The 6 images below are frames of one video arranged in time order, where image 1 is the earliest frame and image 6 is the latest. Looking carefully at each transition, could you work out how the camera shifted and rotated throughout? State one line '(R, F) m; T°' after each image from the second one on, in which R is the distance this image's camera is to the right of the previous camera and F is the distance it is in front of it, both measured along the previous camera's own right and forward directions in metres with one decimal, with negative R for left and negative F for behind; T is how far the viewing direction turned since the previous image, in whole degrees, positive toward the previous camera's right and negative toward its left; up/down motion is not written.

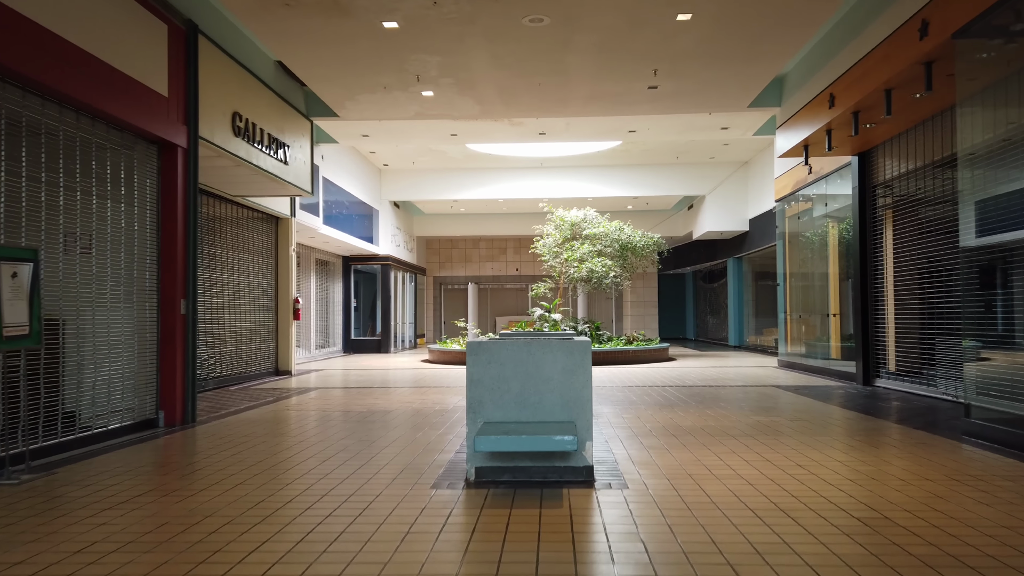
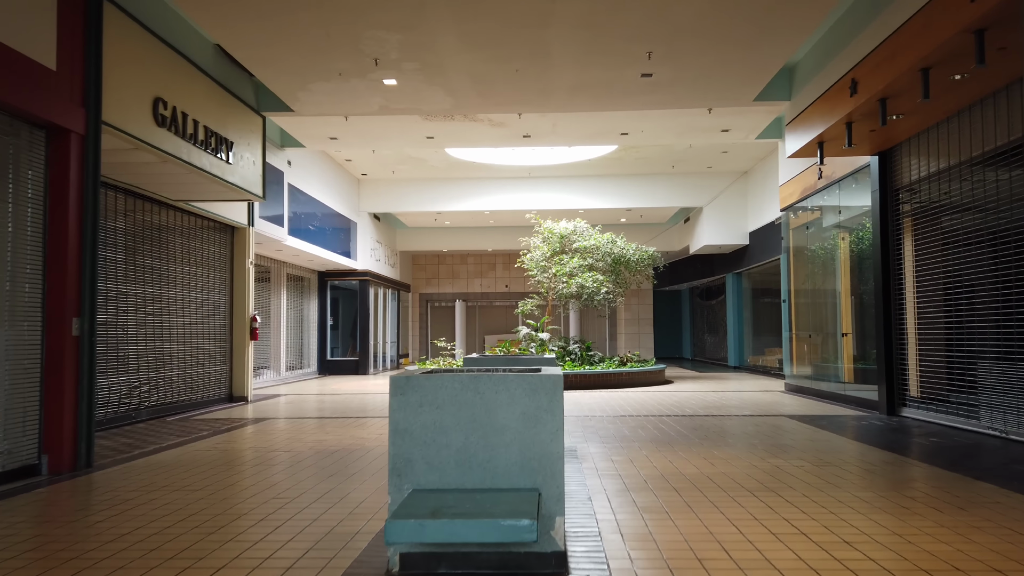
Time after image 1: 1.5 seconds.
(+0.2, +1.1) m; 0°
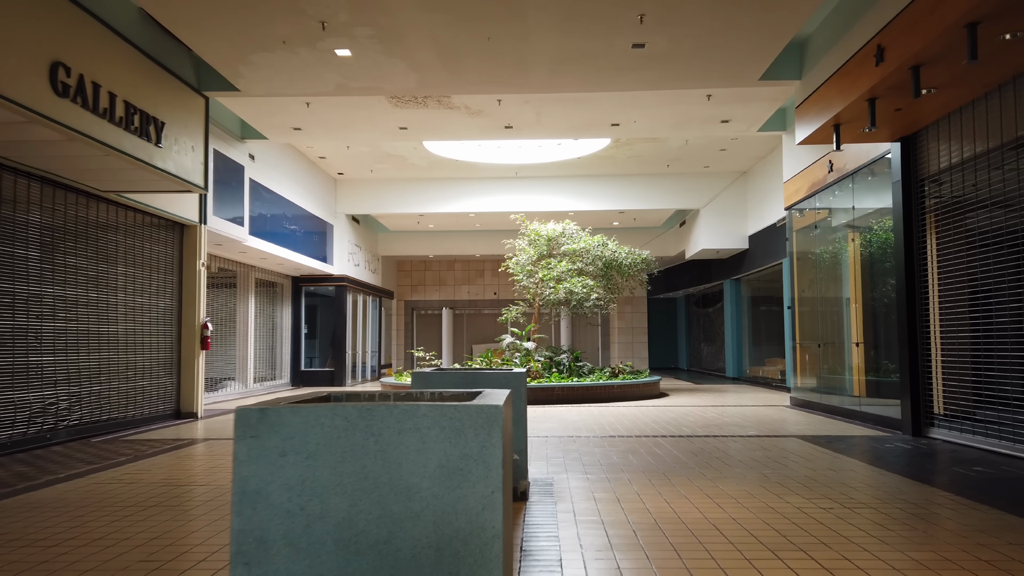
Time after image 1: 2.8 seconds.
(+0.2, +1.0) m; 0°
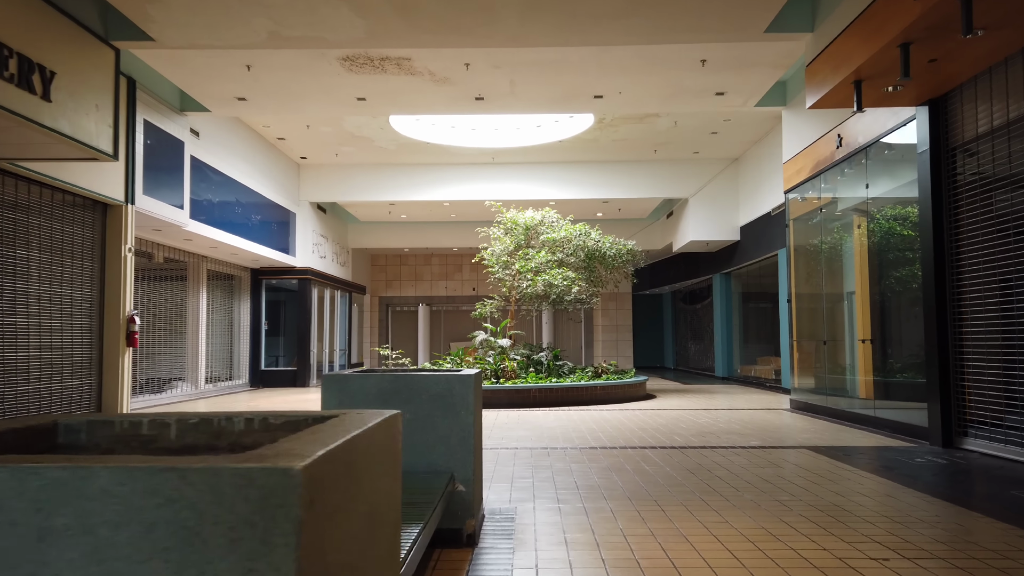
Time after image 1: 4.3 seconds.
(+0.2, +1.1) m; +1°
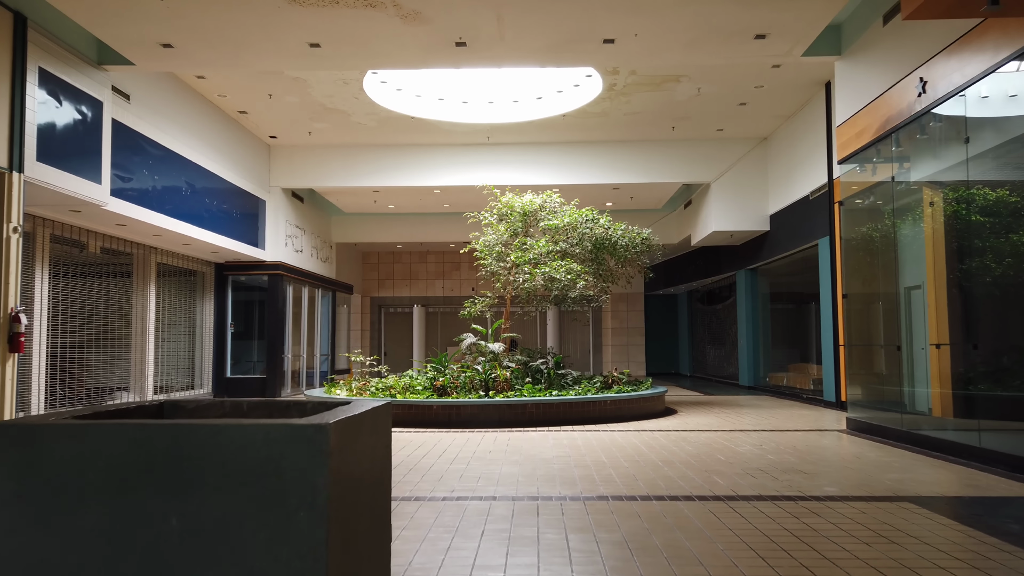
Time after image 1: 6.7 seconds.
(+0.2, +1.9) m; -1°
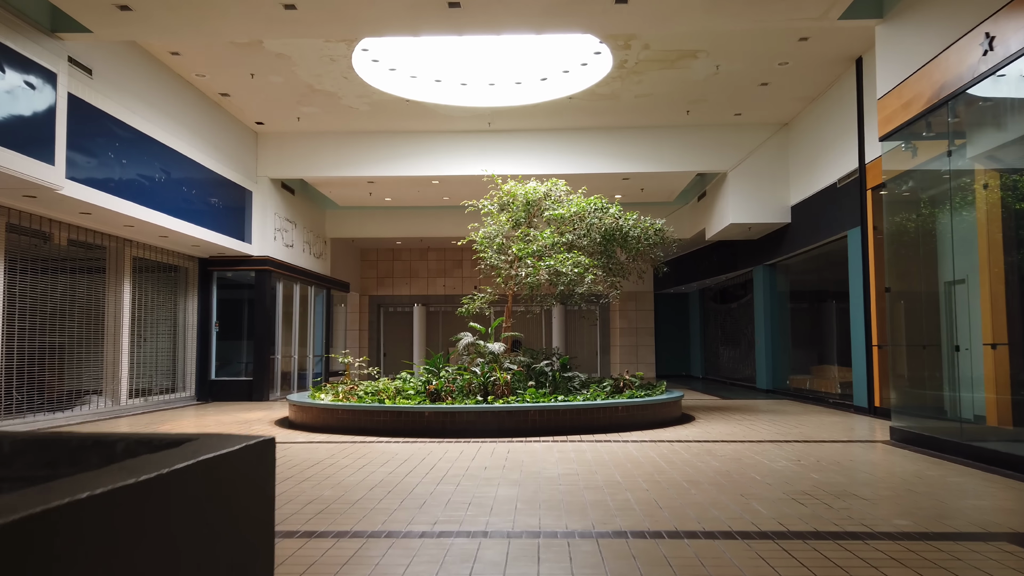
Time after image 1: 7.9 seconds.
(+0.1, +0.9) m; 0°
